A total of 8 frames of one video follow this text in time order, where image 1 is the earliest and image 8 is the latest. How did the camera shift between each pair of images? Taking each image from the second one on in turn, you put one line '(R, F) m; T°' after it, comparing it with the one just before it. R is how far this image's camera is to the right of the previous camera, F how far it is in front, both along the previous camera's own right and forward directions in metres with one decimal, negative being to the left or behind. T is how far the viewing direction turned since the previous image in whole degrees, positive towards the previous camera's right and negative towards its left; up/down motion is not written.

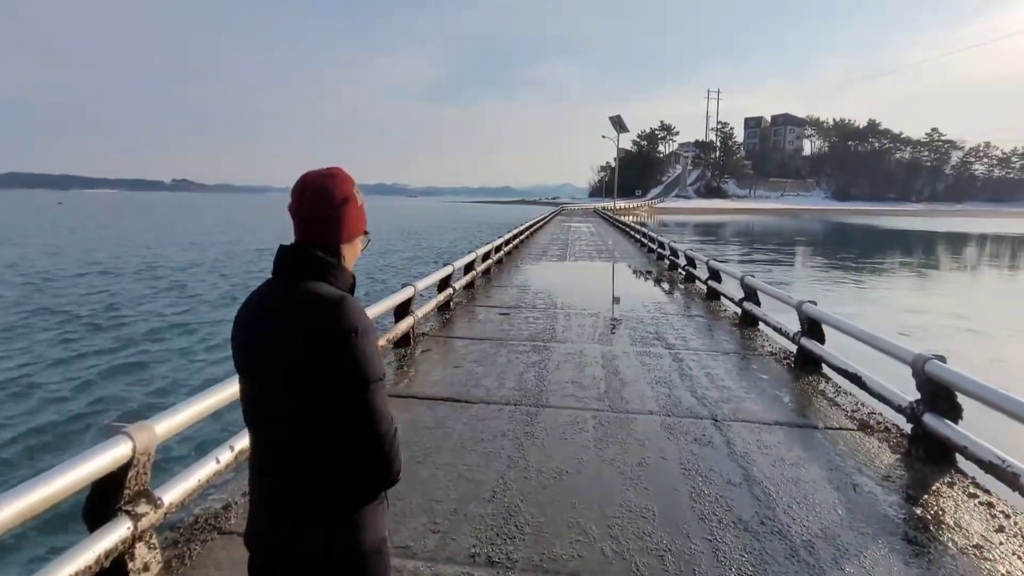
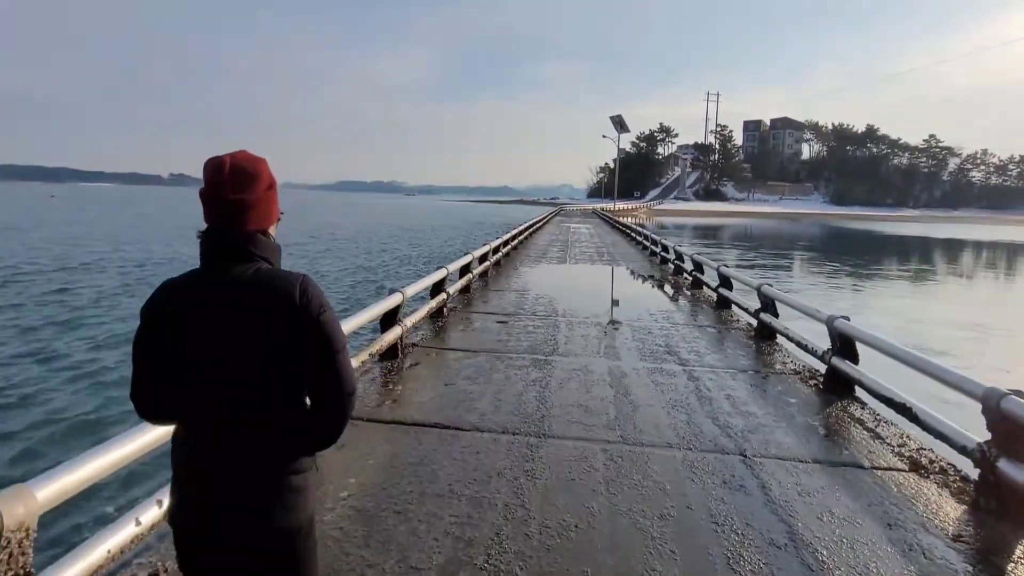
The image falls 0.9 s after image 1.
(0.0, +0.6) m; 0°
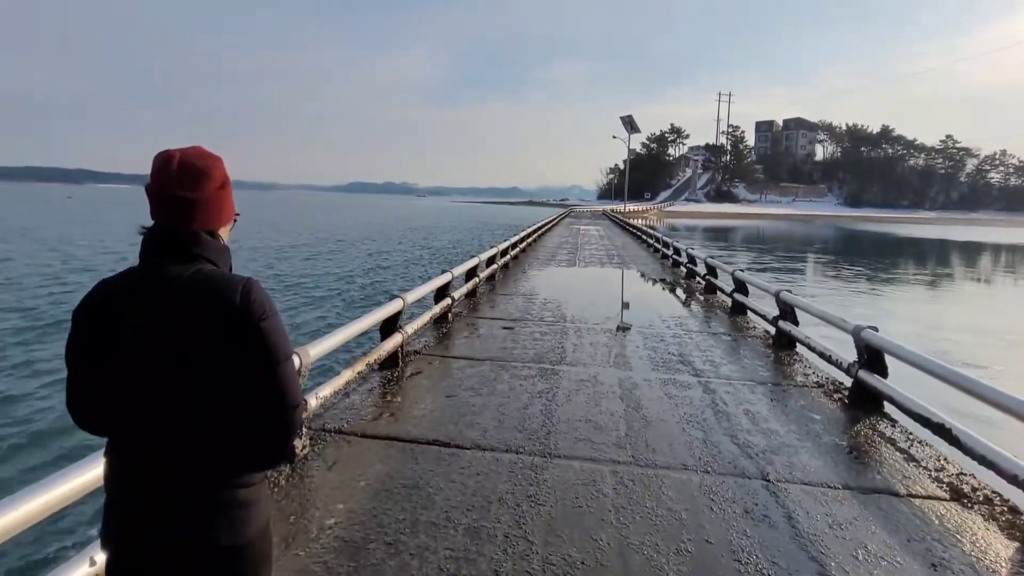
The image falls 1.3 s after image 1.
(0.0, +0.2) m; -1°
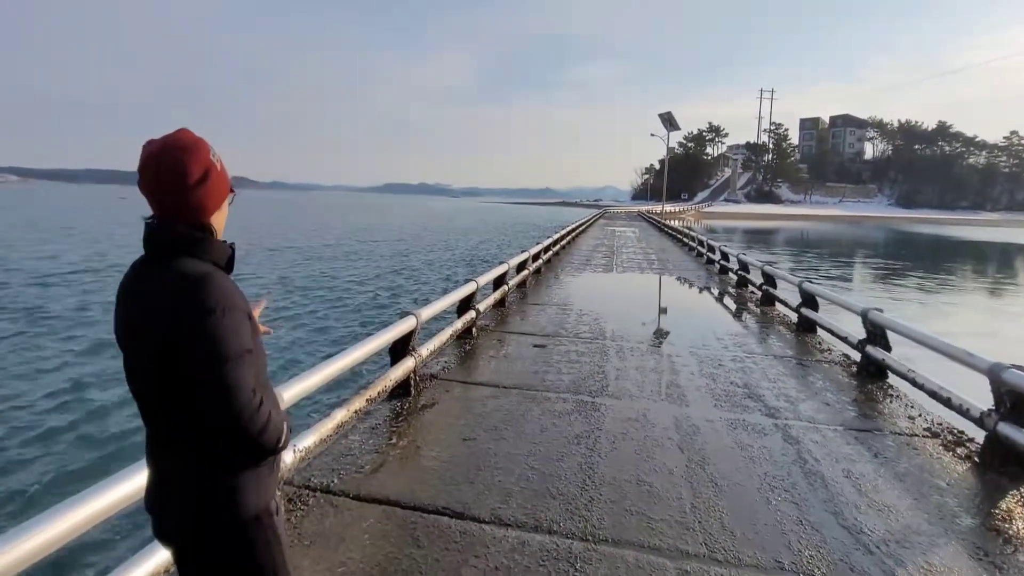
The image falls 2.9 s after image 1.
(0.0, +0.8) m; -4°
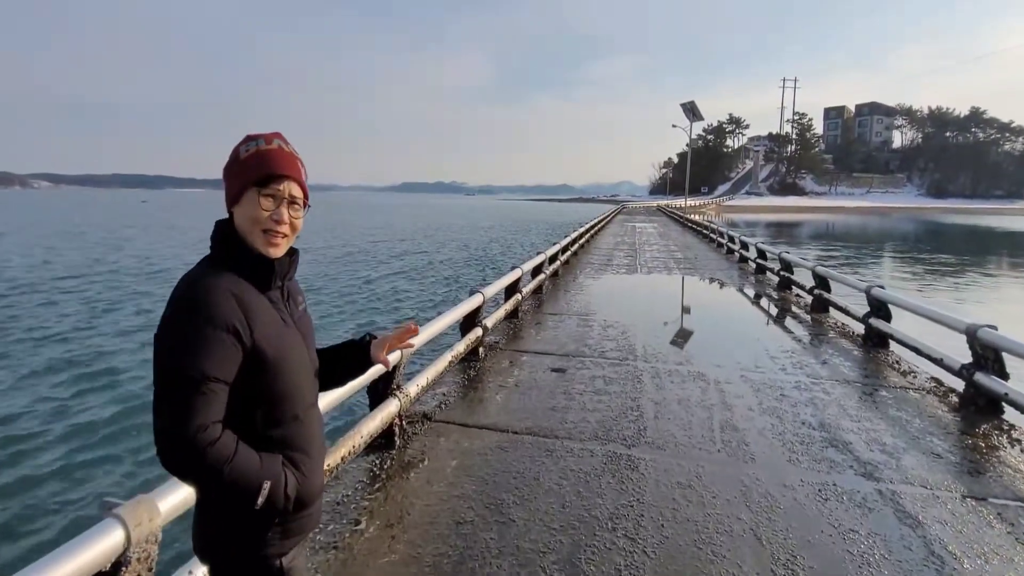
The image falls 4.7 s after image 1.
(+0.1, +1.0) m; -2°
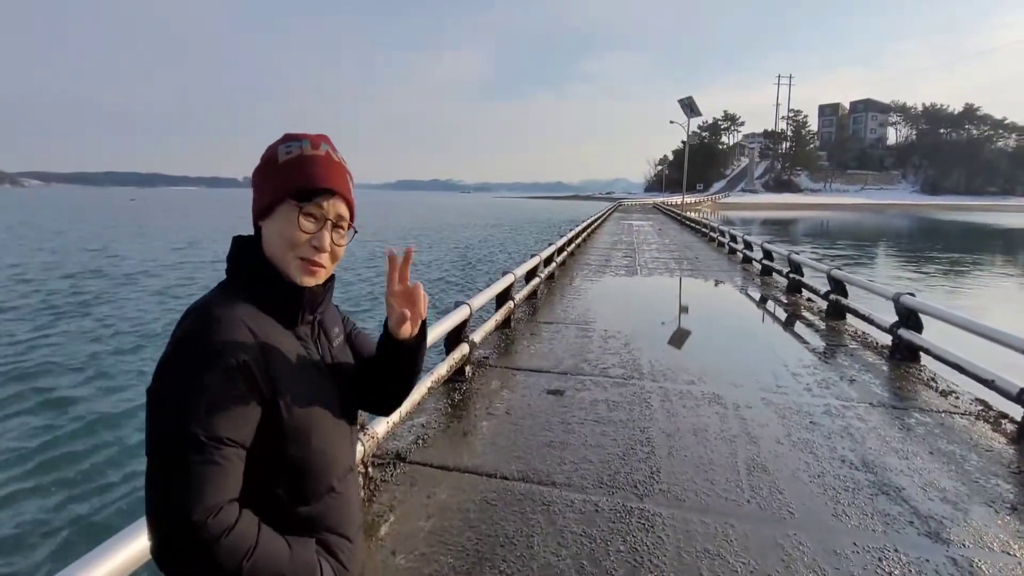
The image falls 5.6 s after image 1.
(+0.1, +0.6) m; +1°
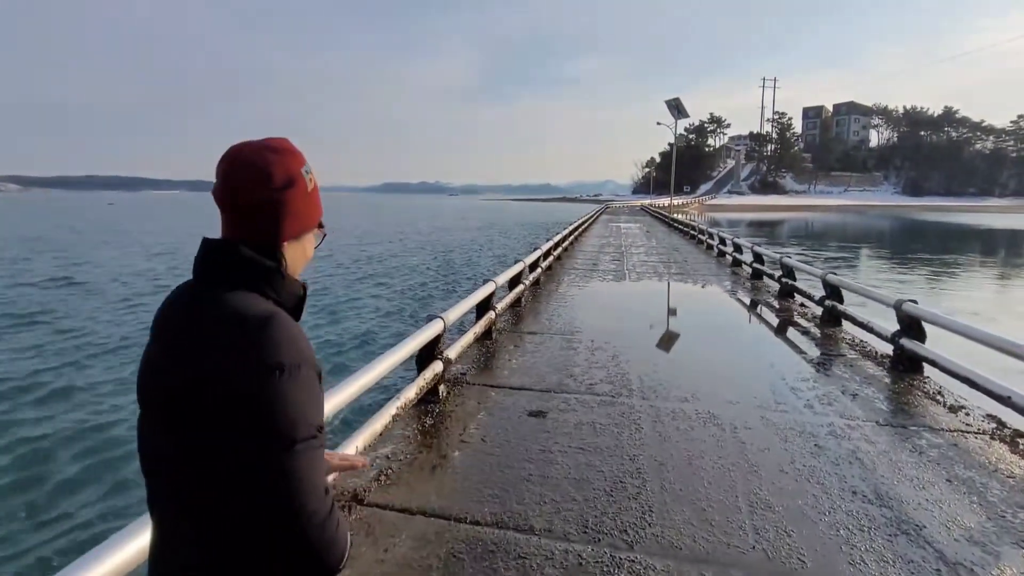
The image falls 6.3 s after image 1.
(+0.1, +0.4) m; +1°
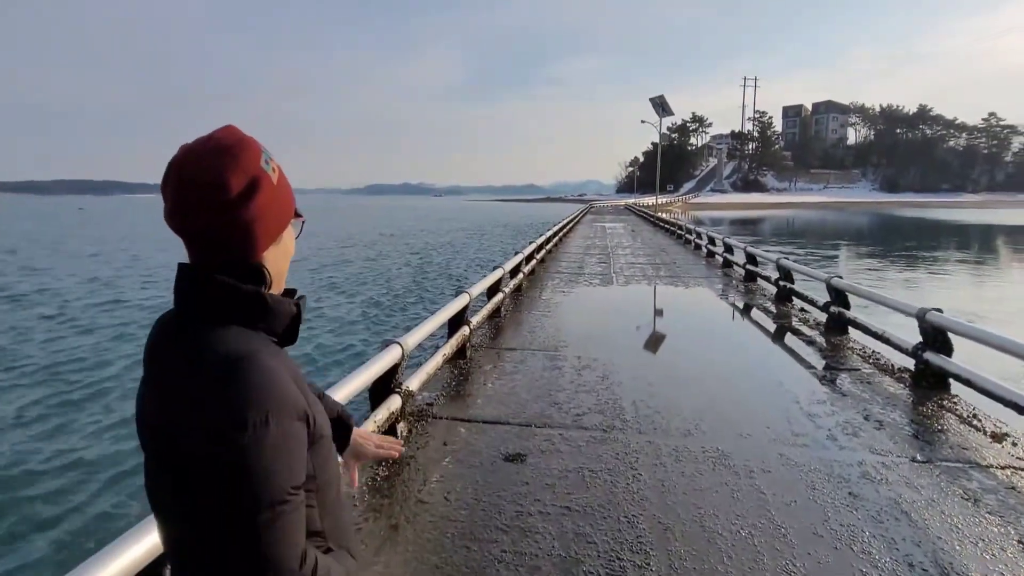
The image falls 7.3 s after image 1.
(+0.1, +0.7) m; +2°
